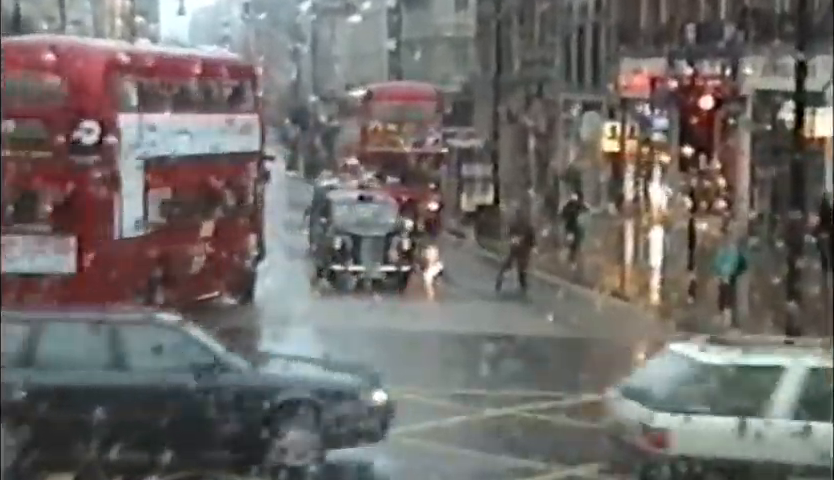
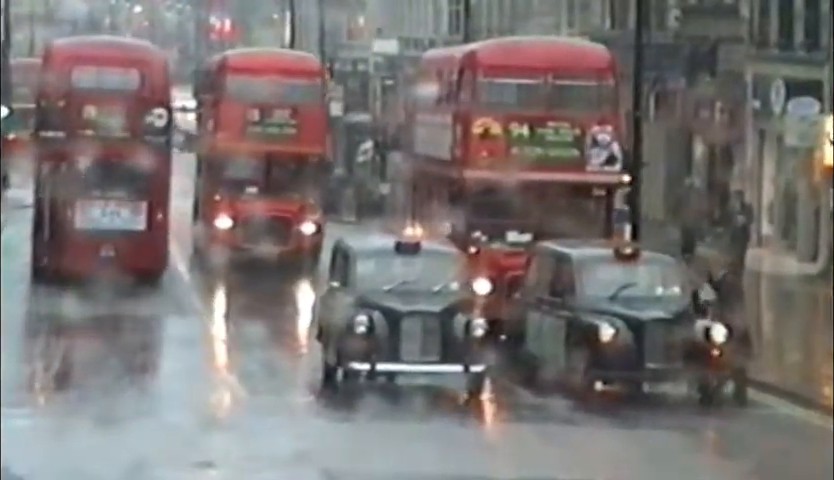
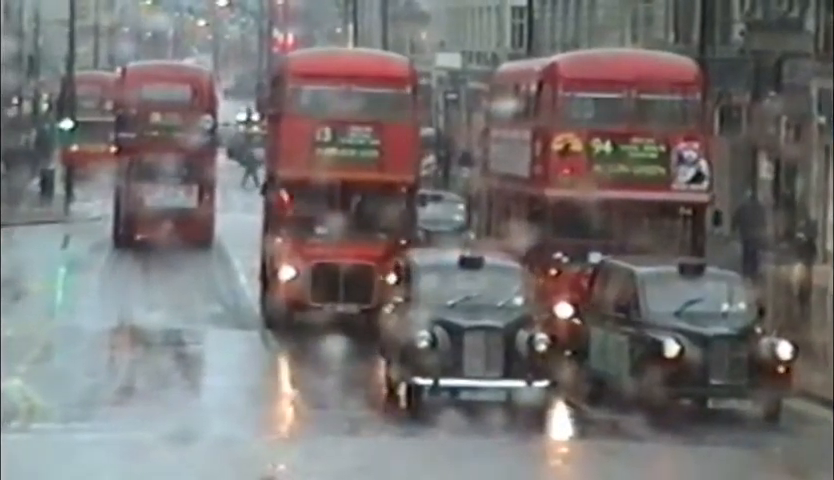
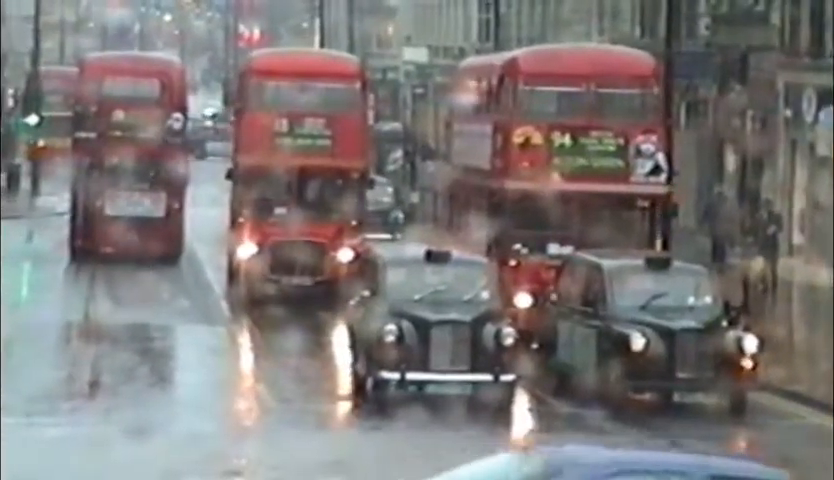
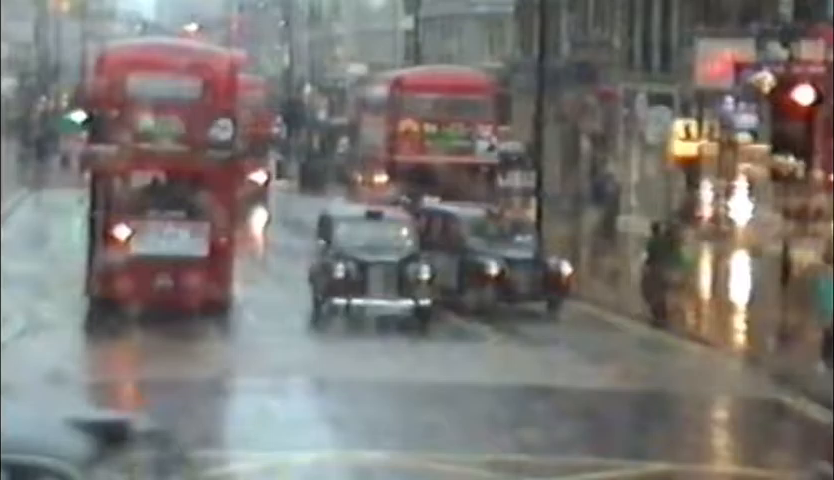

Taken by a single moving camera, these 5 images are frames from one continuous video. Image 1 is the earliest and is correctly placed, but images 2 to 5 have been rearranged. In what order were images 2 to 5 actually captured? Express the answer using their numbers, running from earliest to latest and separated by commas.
5, 2, 4, 3
